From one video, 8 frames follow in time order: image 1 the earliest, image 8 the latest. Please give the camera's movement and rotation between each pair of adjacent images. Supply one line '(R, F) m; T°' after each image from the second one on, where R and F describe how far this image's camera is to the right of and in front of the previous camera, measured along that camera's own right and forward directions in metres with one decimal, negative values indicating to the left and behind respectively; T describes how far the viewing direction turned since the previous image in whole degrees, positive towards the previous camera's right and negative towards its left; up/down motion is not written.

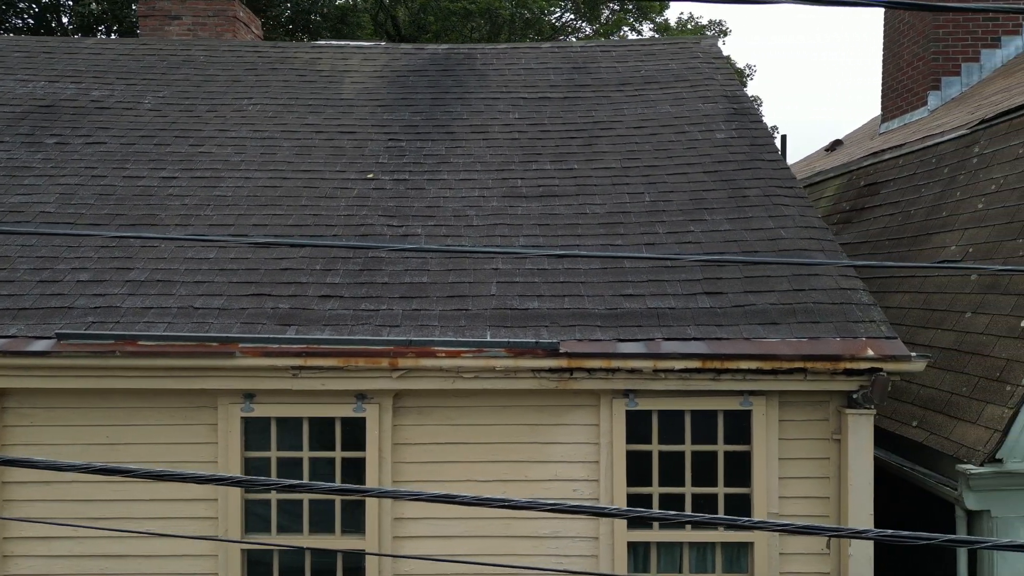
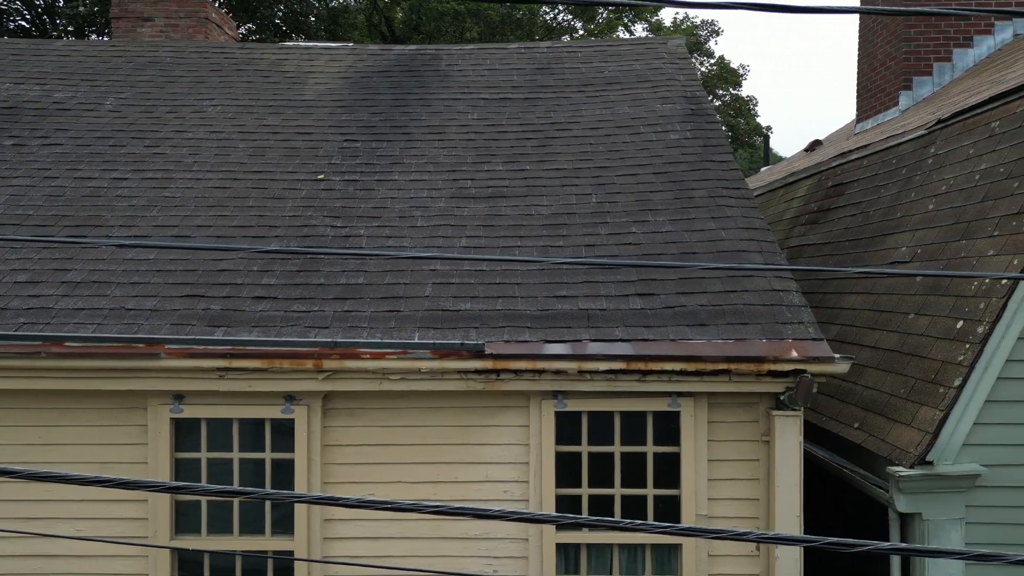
(+0.5, 0.0) m; 0°
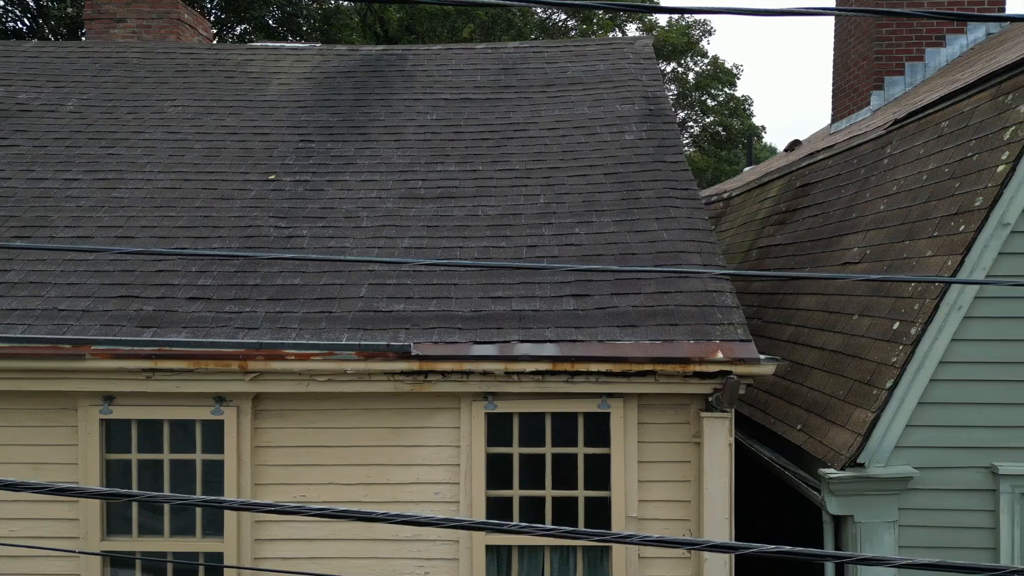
(+0.4, 0.0) m; 0°
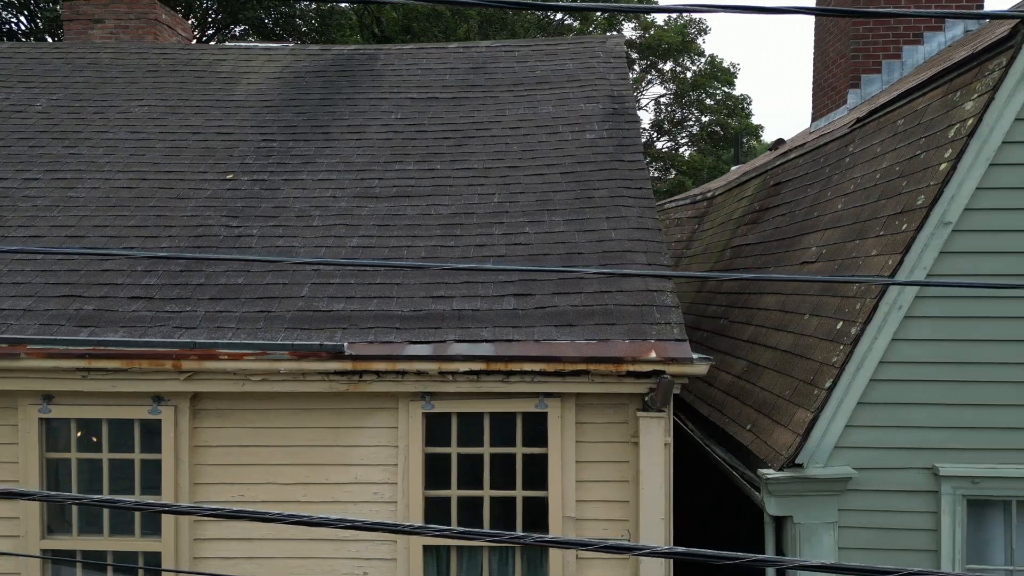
(+0.4, 0.0) m; 0°
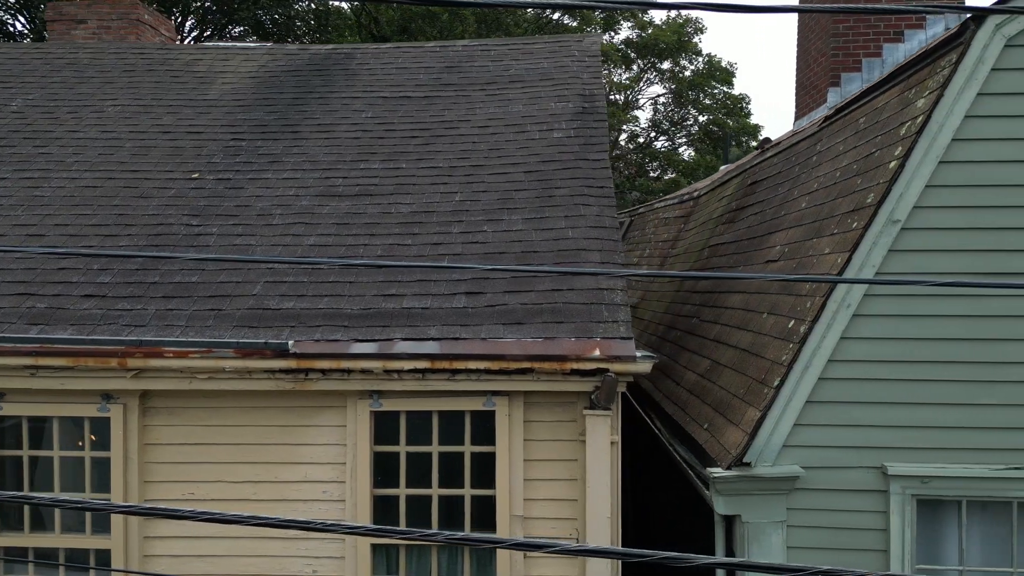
(+0.3, 0.0) m; 0°
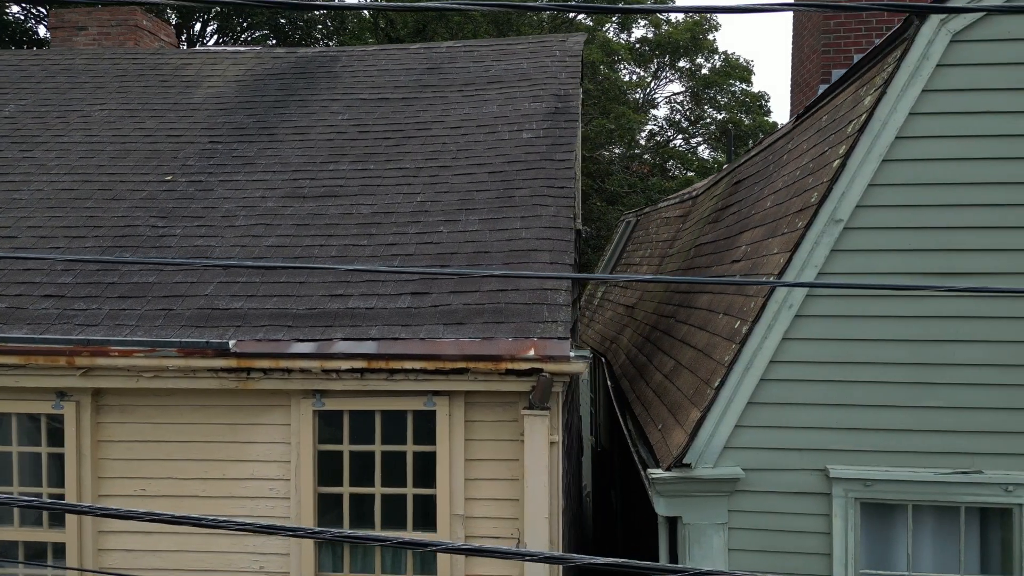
(+0.5, 0.0) m; -2°
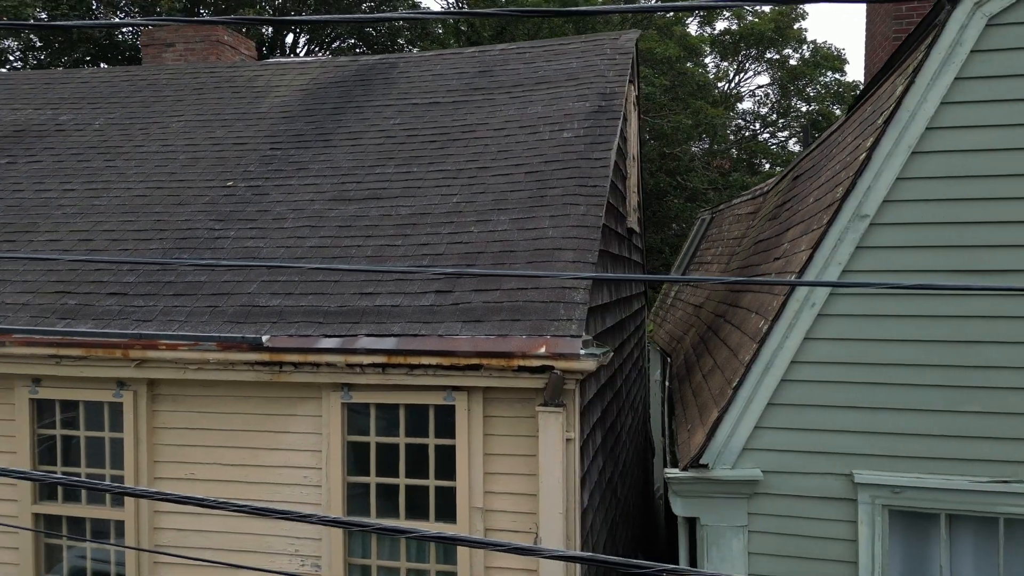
(+0.4, -0.1) m; -7°
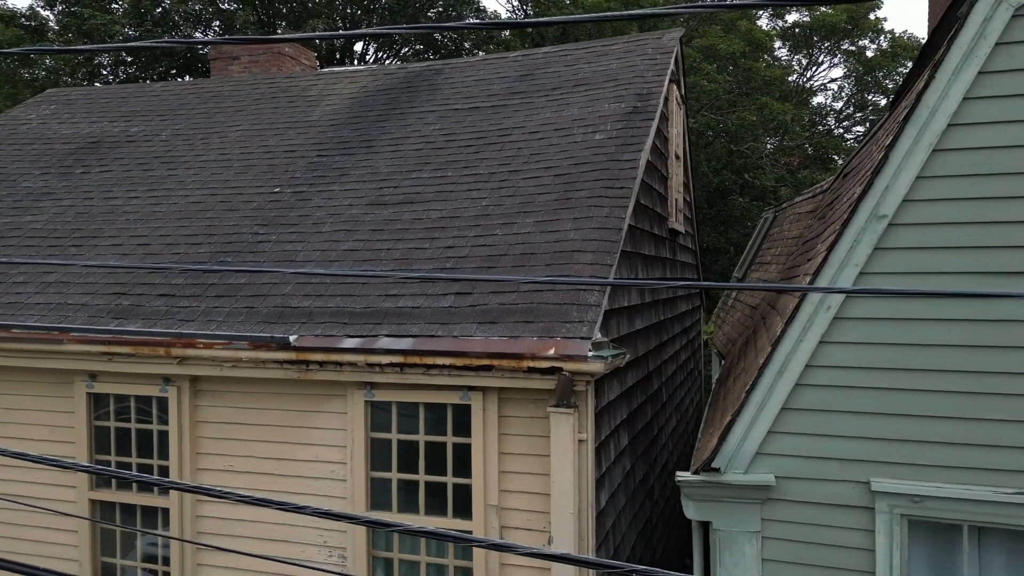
(+0.4, -0.1) m; -6°
